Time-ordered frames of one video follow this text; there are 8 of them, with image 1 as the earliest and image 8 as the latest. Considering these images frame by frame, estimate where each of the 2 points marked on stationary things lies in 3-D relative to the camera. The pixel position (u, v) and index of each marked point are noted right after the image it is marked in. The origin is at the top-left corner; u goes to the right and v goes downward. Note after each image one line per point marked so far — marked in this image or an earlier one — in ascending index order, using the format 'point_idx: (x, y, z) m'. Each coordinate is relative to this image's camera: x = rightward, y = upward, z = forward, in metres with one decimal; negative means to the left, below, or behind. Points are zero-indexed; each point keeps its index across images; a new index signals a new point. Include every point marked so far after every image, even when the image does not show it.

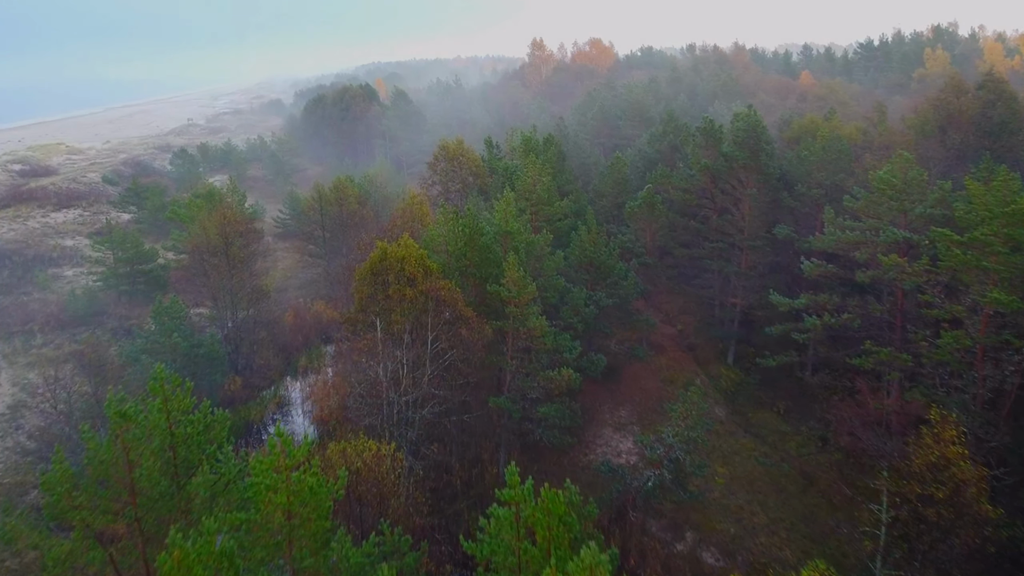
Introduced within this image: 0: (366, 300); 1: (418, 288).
0: (-3.6, -0.2, +20.7) m
1: (-2.2, 0.0, +20.1) m
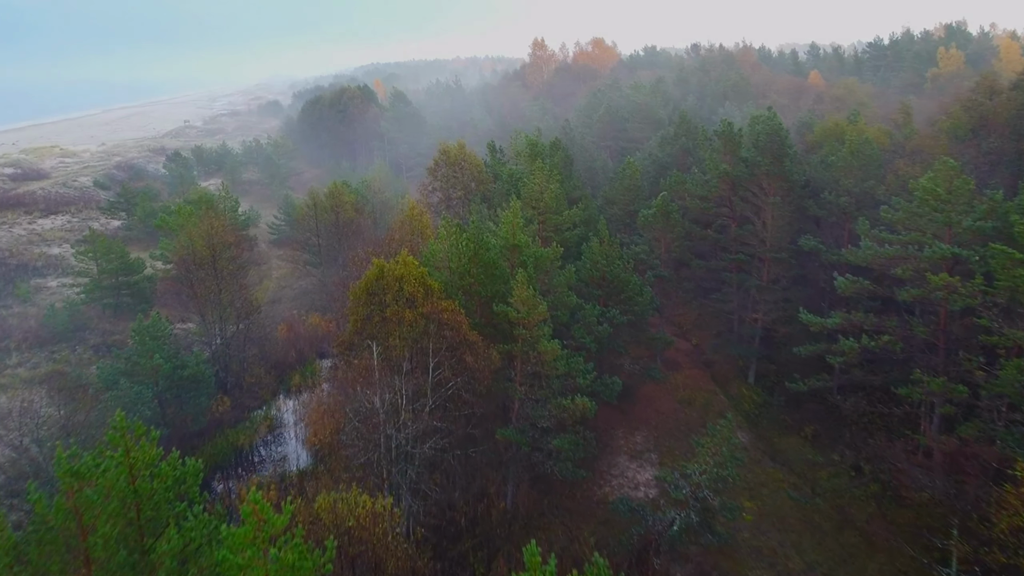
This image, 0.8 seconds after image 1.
0: (-3.4, -0.7, +18.8) m
1: (-2.0, -0.5, +18.3) m
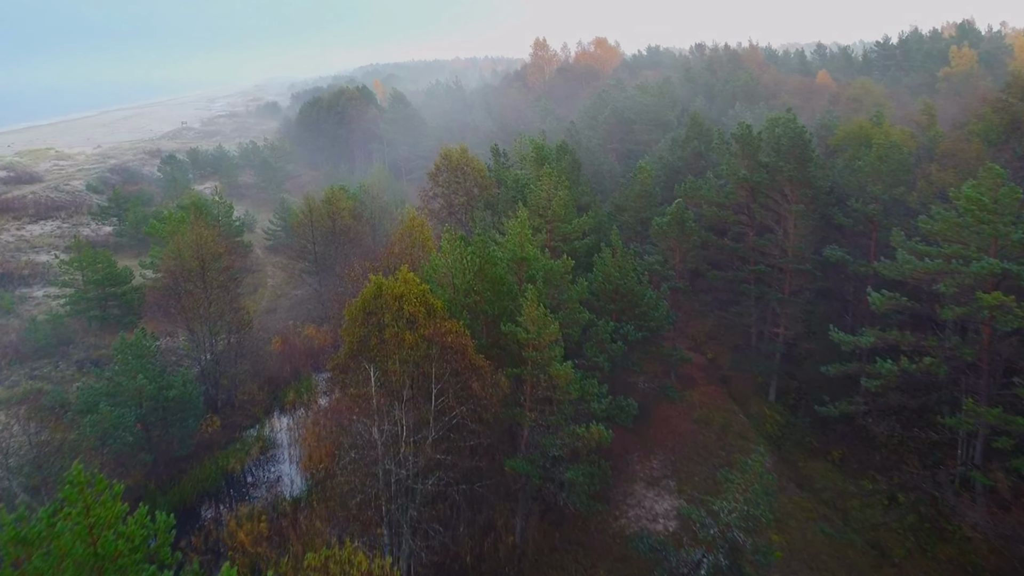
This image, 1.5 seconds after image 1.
0: (-3.2, -1.1, +17.3) m
1: (-1.8, -0.9, +16.7) m
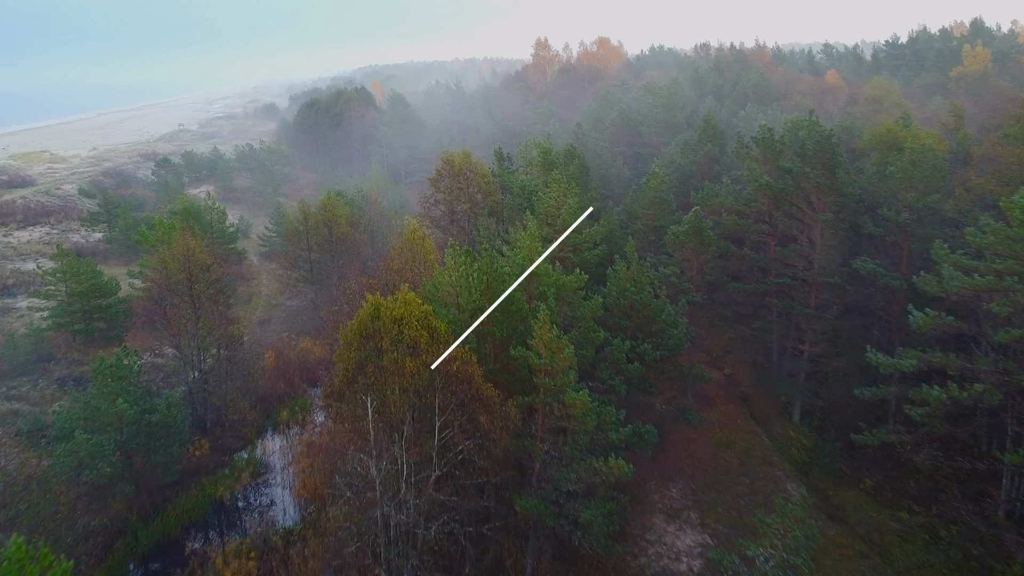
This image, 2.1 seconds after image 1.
0: (-3.0, -1.5, +15.7) m
1: (-1.6, -1.3, +15.1) m
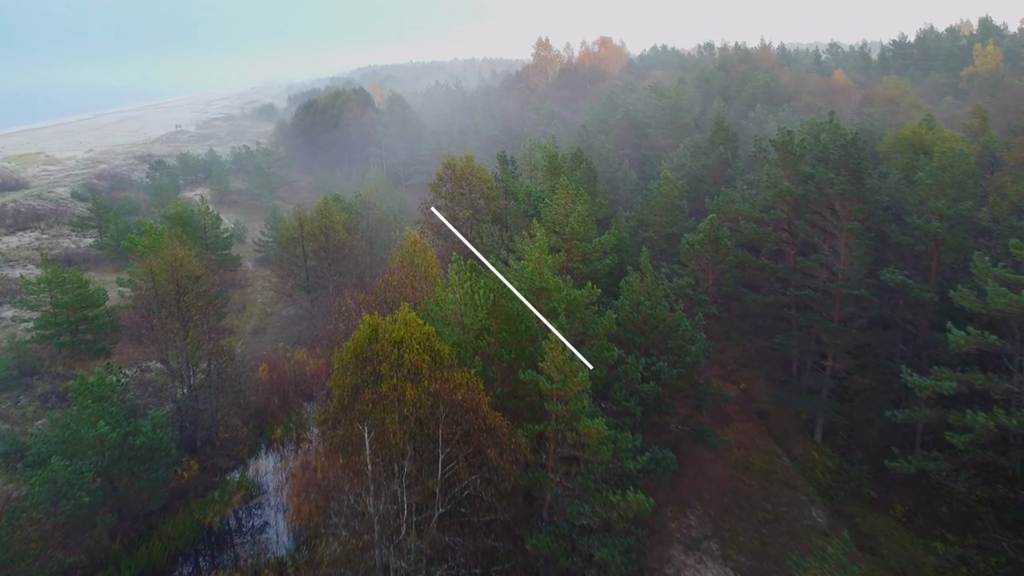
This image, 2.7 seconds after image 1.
0: (-2.8, -1.9, +14.4) m
1: (-1.5, -1.6, +13.8) m
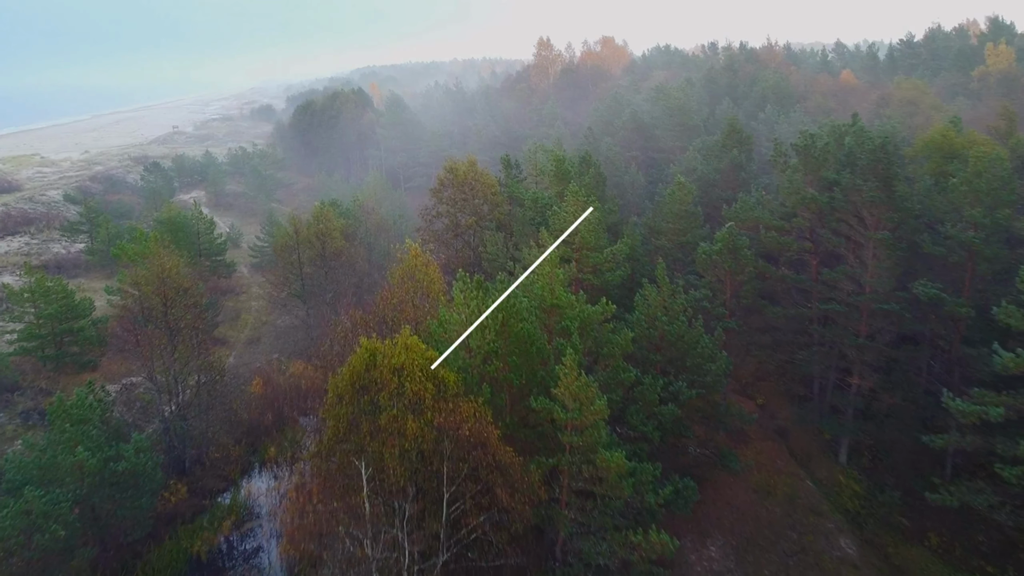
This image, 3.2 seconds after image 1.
0: (-2.6, -2.2, +13.1) m
1: (-1.3, -2.0, +12.5) m
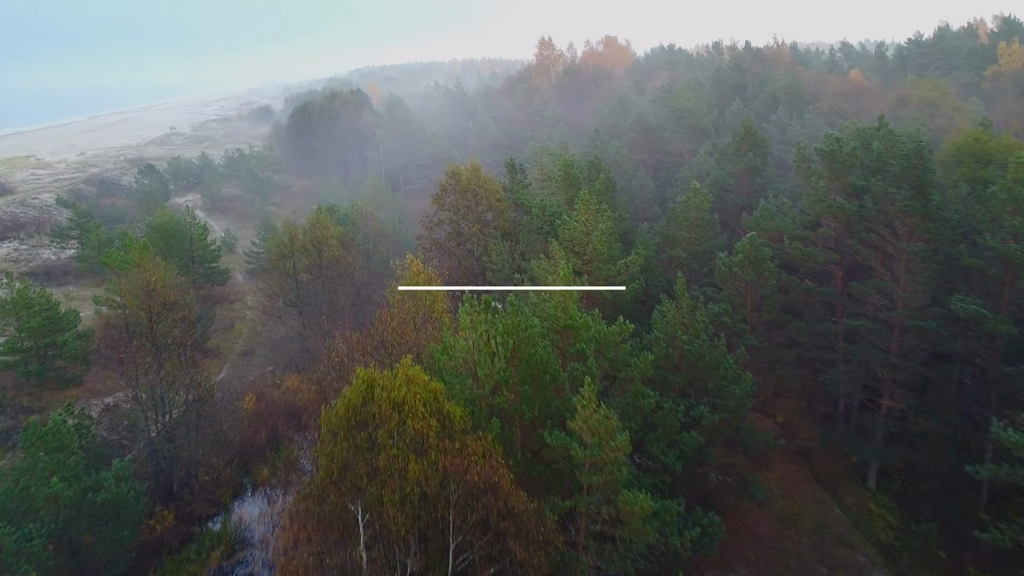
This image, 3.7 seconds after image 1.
0: (-2.4, -2.6, +11.7) m
1: (-1.1, -2.3, +11.2) m
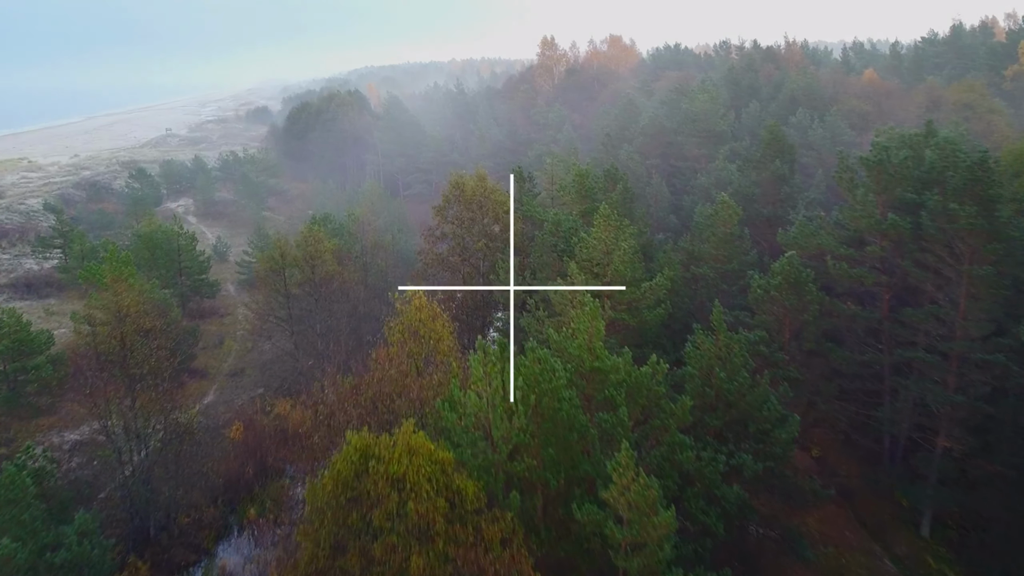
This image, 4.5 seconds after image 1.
0: (-2.1, -3.2, +9.6) m
1: (-0.8, -2.9, +9.1) m
